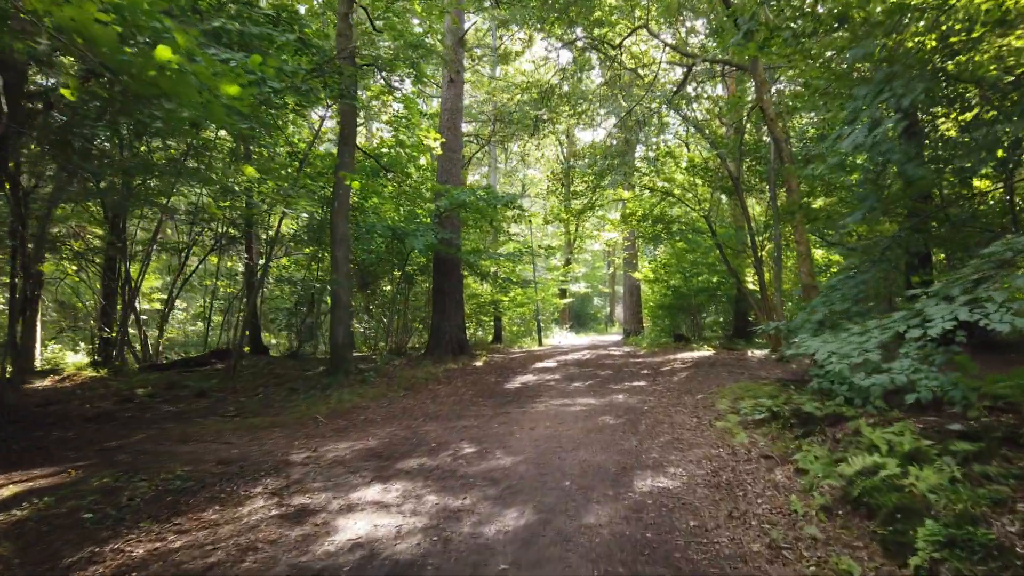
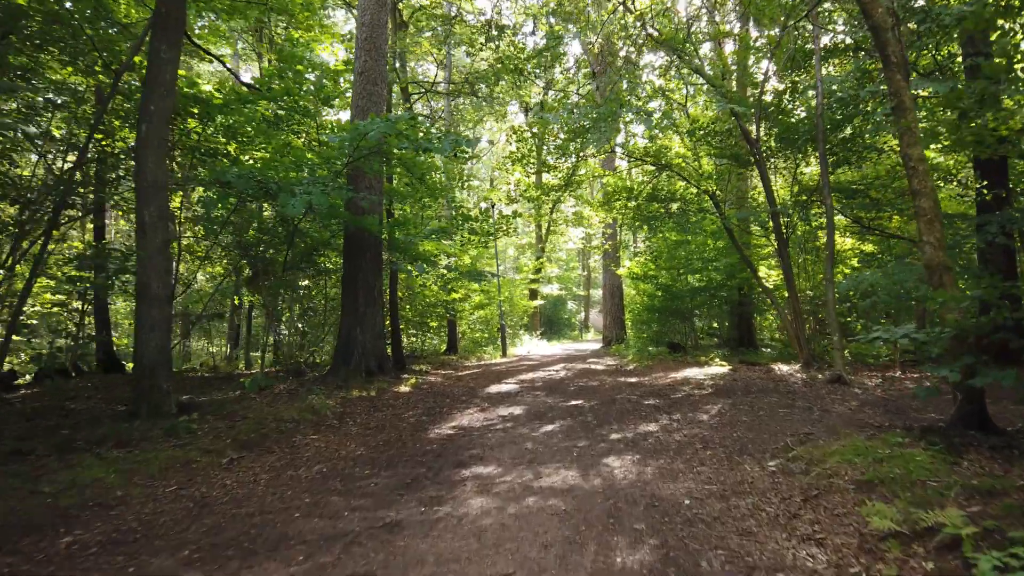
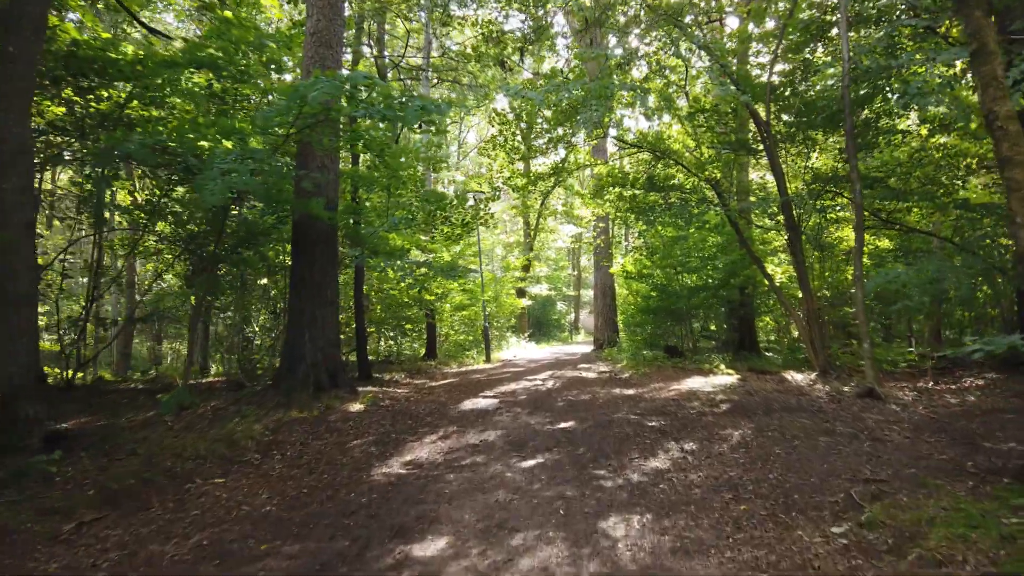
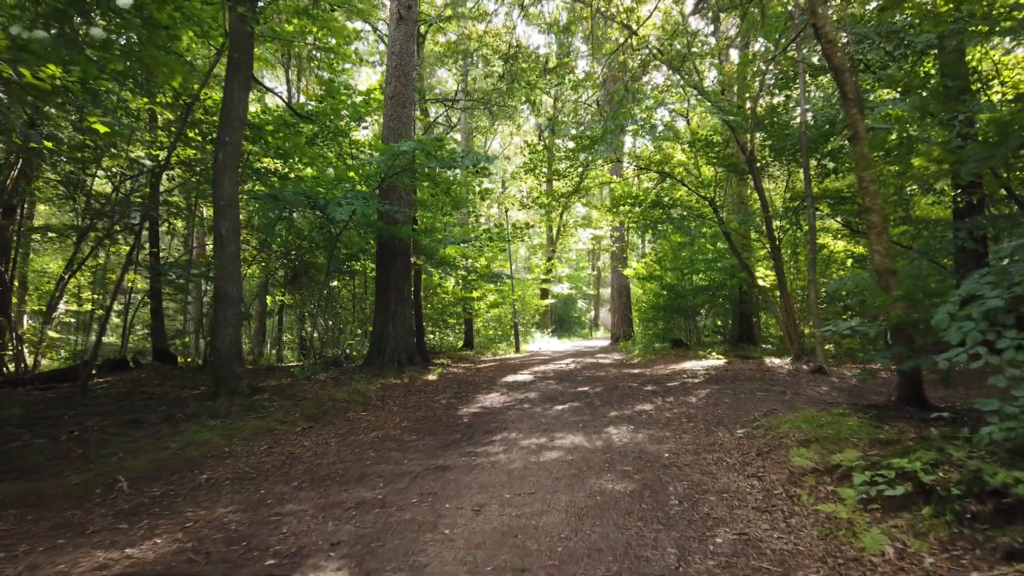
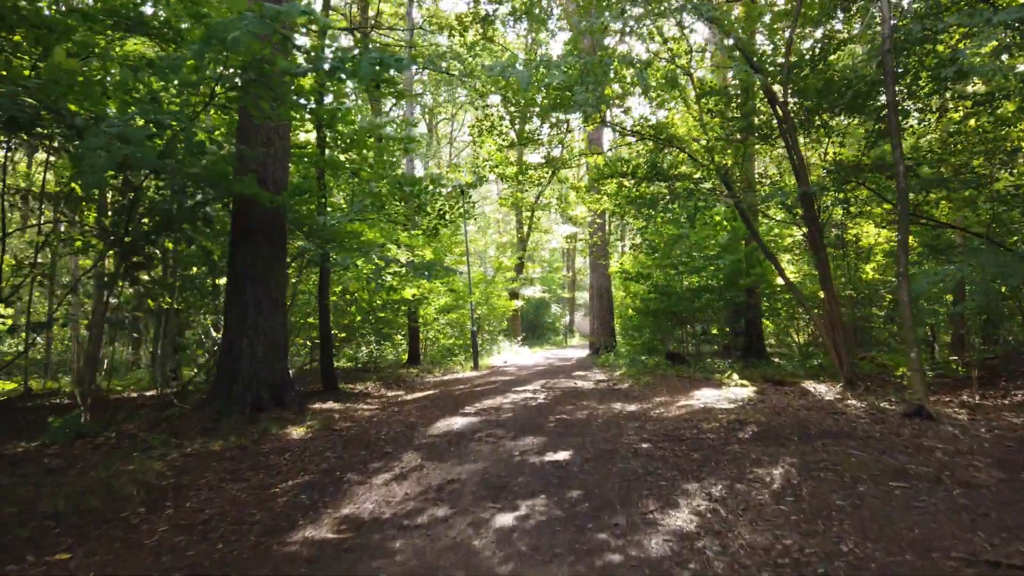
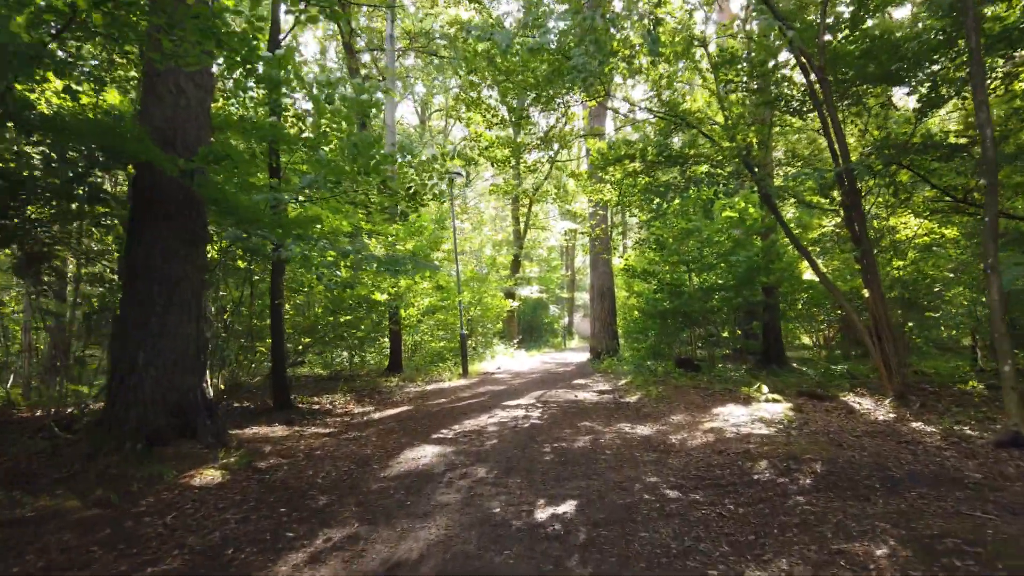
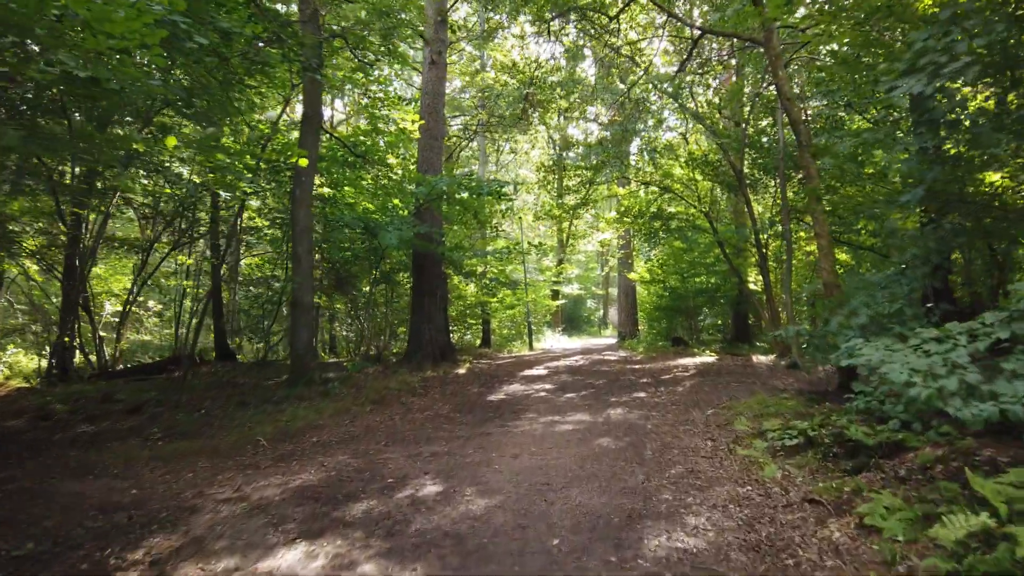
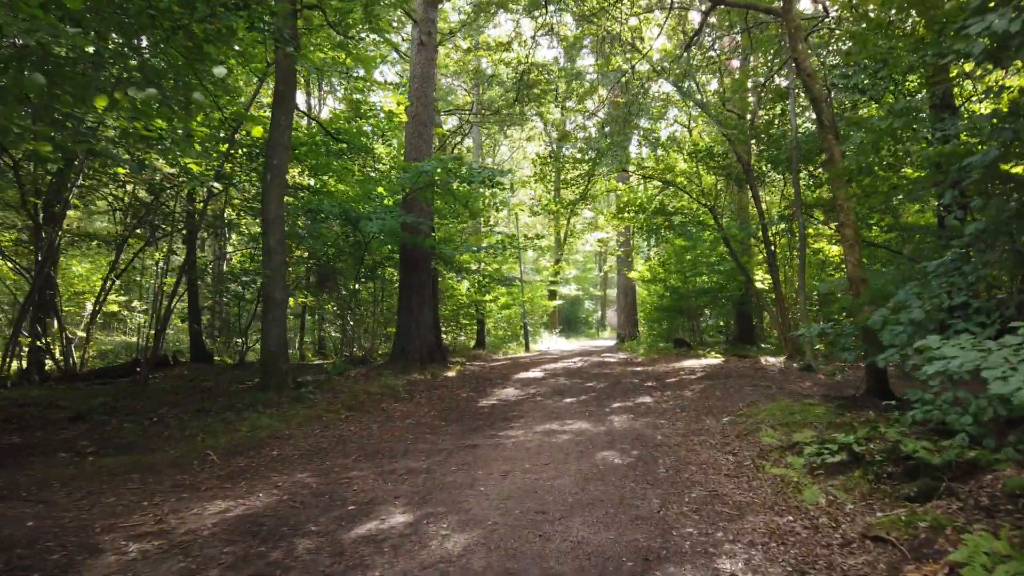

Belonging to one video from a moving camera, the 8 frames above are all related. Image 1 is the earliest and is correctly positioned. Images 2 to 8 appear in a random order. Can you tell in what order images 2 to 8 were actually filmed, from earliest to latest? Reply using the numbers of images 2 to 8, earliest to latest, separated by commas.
7, 8, 4, 2, 3, 5, 6
